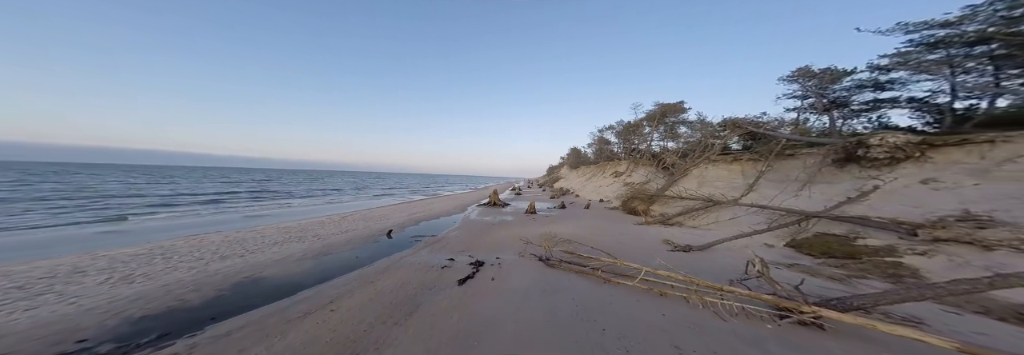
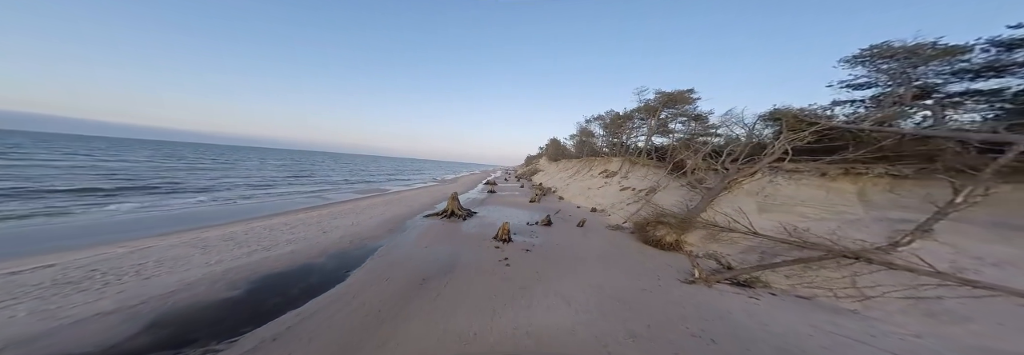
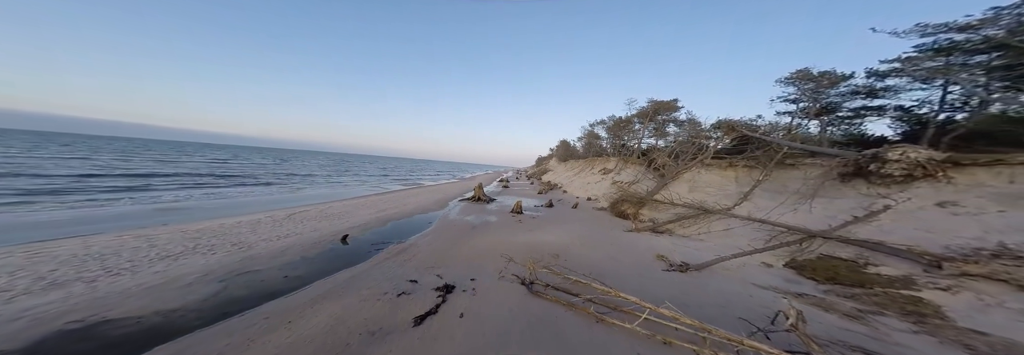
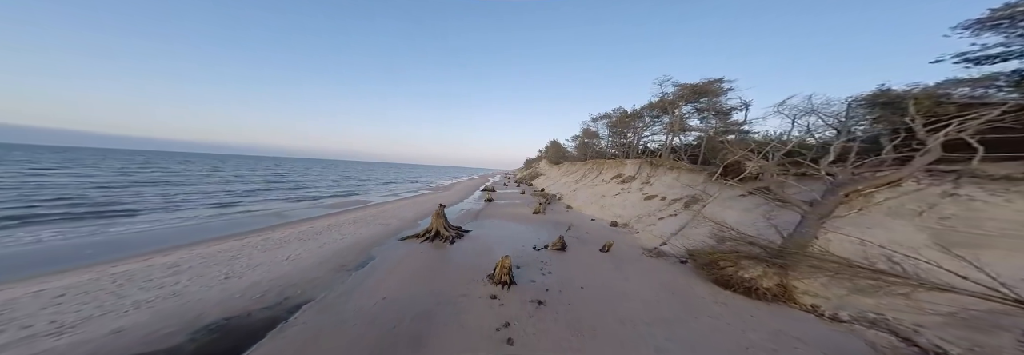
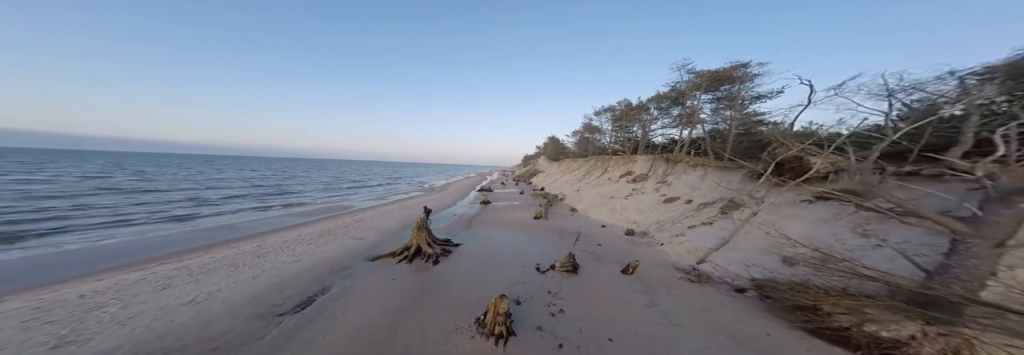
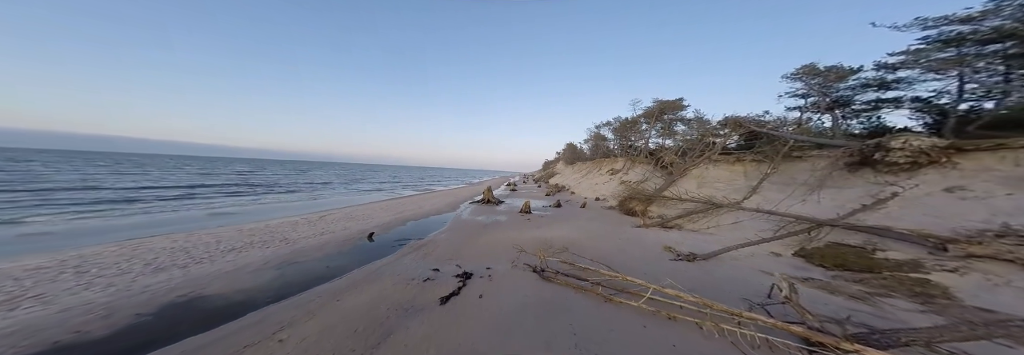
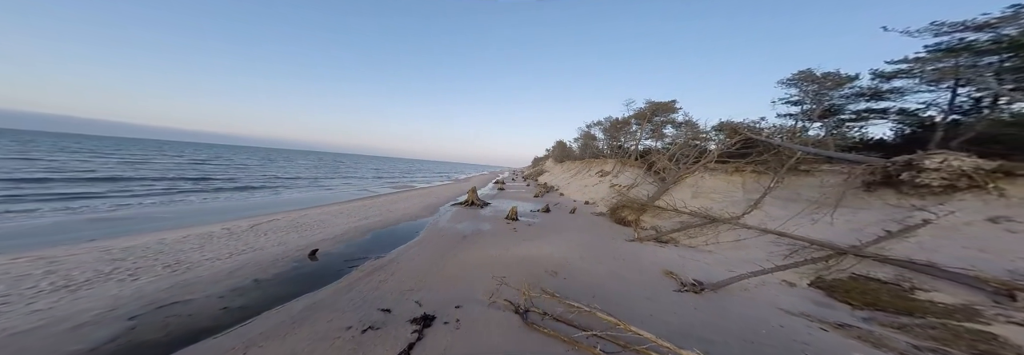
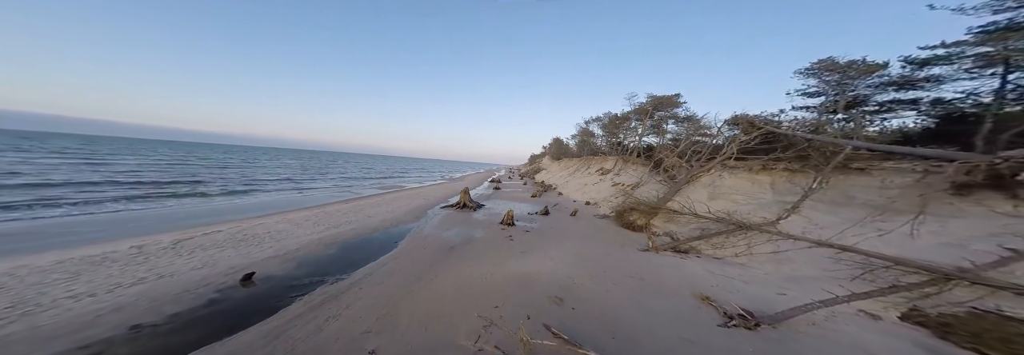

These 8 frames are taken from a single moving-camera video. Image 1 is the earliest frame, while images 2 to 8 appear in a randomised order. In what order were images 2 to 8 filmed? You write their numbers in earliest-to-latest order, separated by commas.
6, 3, 7, 8, 2, 4, 5
